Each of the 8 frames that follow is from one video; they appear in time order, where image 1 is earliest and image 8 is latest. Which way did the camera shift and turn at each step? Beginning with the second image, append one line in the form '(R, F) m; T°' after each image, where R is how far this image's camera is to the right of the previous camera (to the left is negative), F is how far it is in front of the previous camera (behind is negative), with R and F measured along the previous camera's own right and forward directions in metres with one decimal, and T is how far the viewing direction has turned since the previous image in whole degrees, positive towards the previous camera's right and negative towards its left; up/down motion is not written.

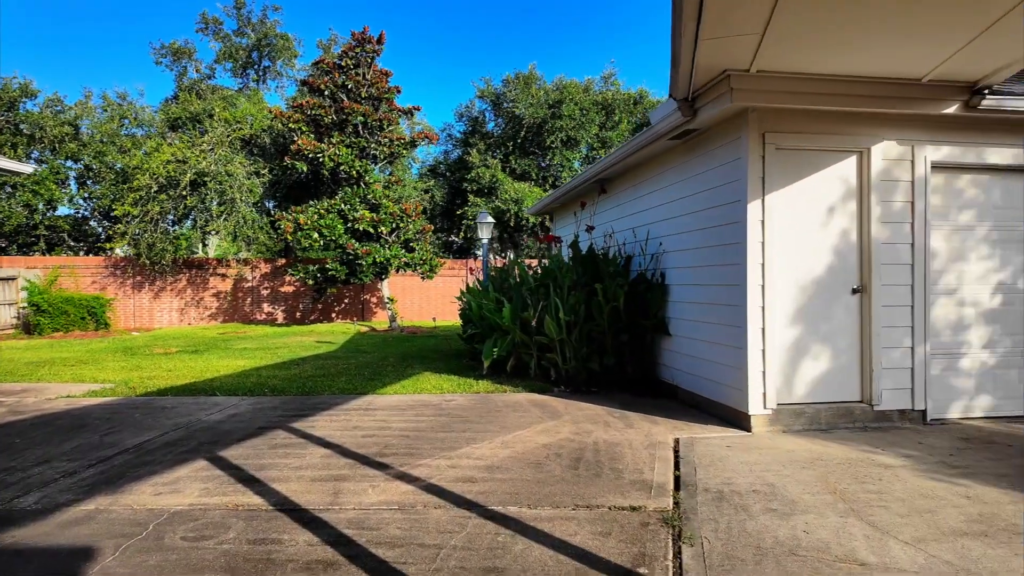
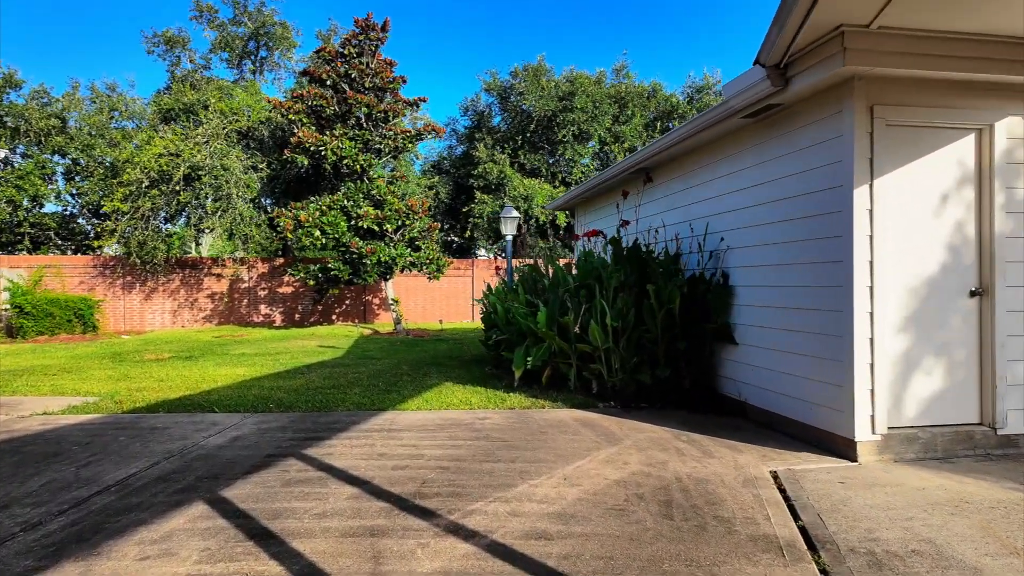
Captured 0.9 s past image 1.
(-0.4, +0.8) m; +1°
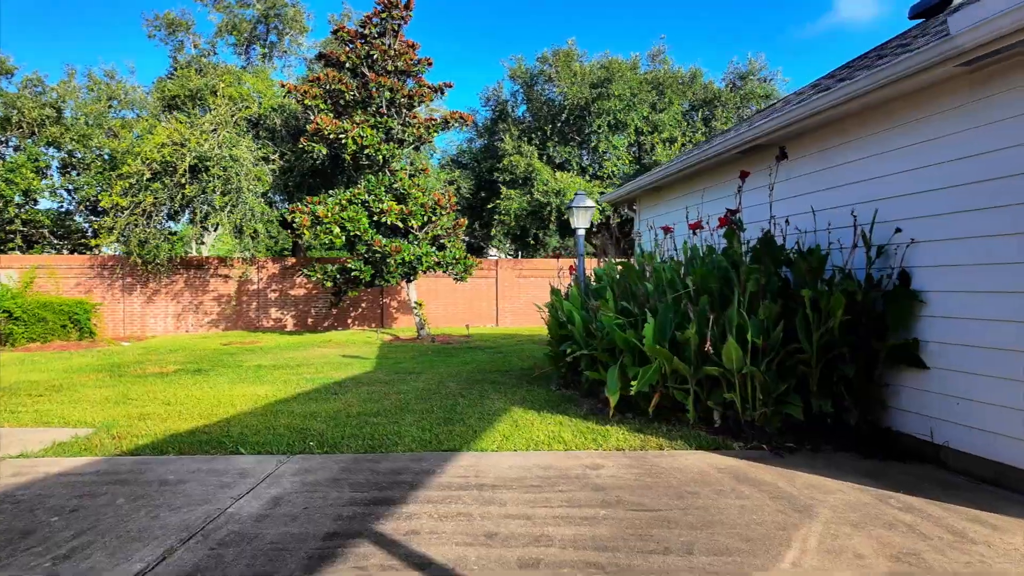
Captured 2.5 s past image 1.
(-0.8, +1.2) m; 0°
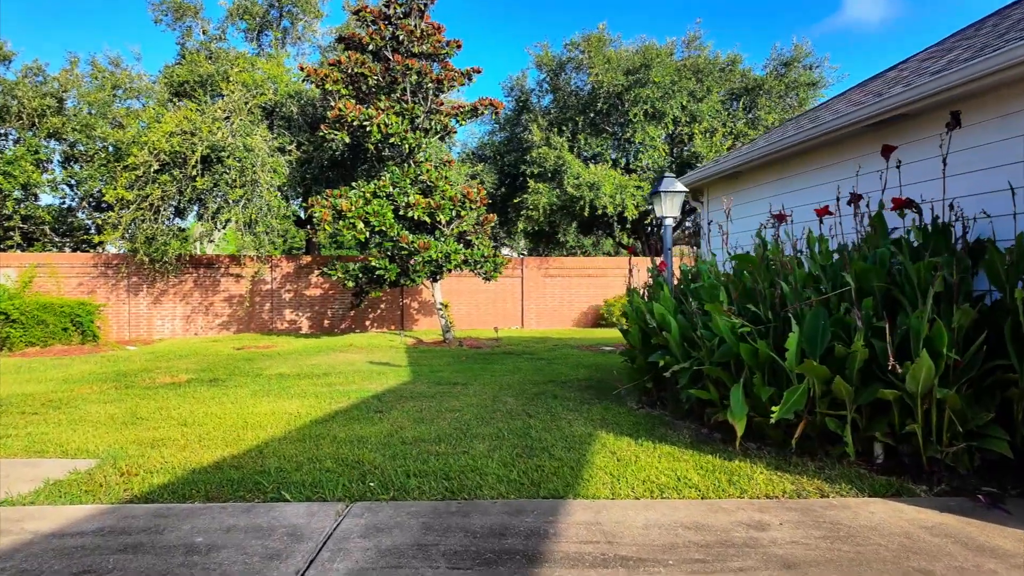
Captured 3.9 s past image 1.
(-0.7, +1.0) m; 0°
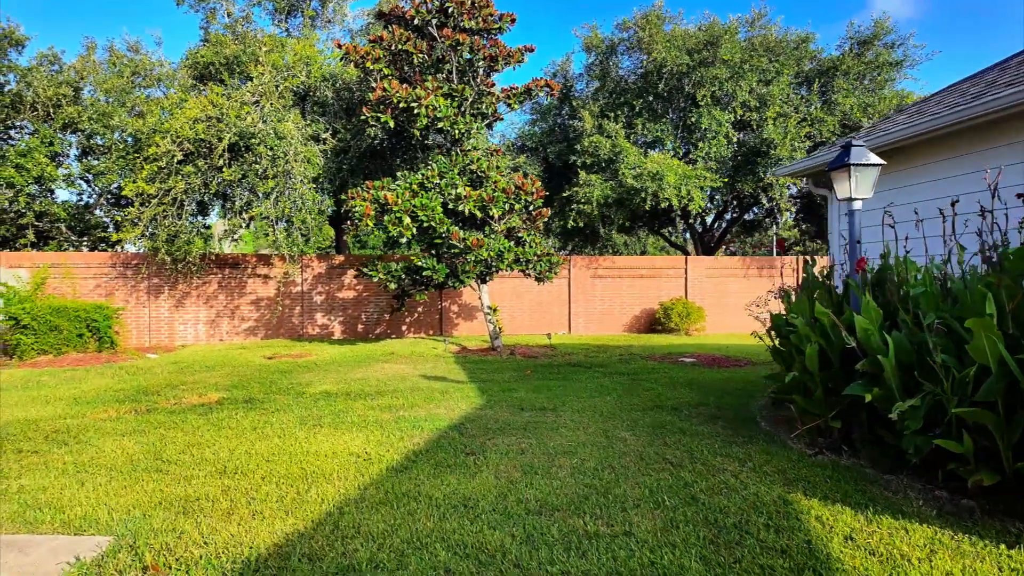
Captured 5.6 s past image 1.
(-0.9, +1.3) m; -1°
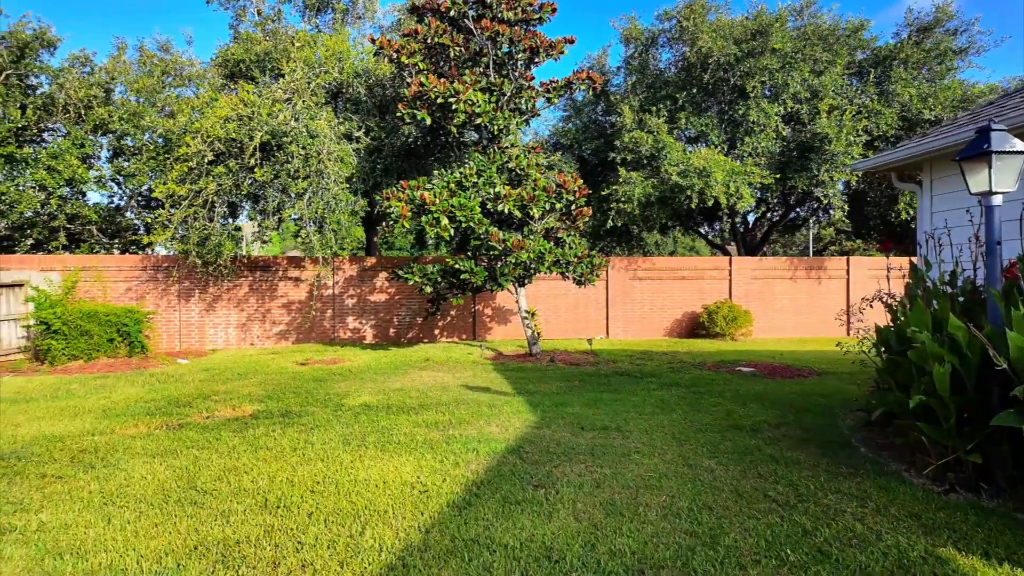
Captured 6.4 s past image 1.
(-0.3, +0.5) m; -2°
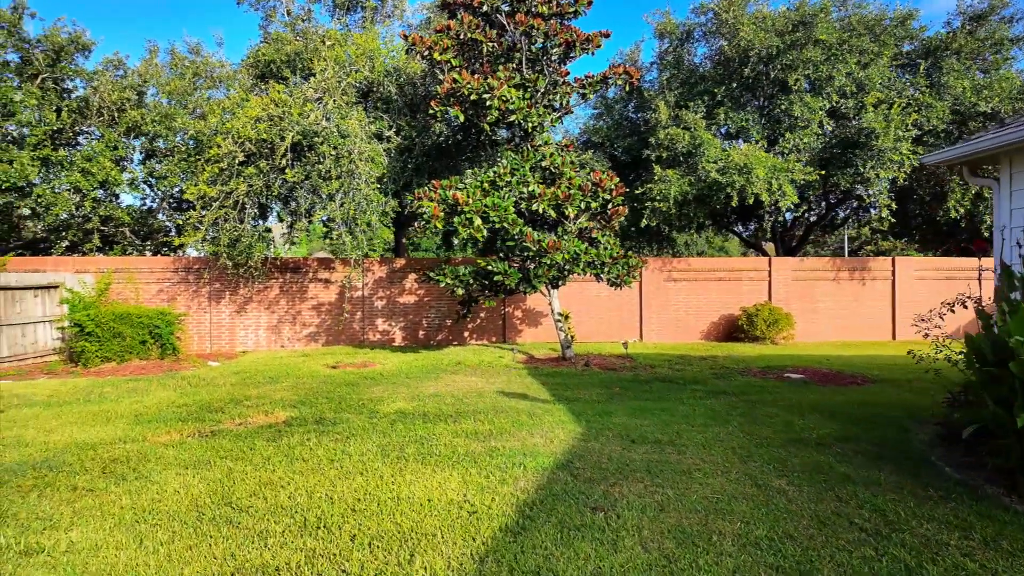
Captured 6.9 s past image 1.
(-0.2, +0.3) m; -2°
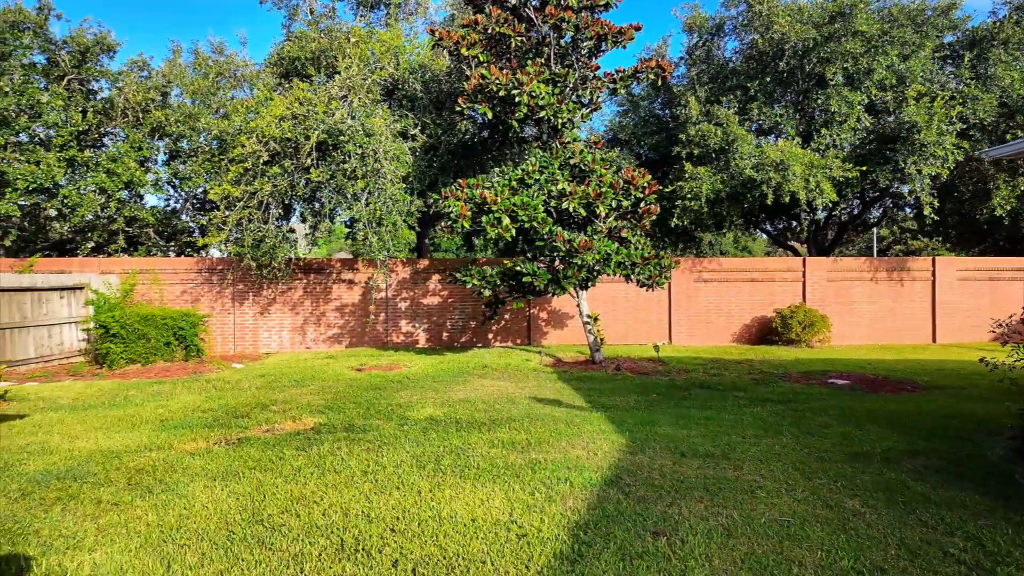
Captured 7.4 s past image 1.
(-0.2, +0.3) m; -2°
